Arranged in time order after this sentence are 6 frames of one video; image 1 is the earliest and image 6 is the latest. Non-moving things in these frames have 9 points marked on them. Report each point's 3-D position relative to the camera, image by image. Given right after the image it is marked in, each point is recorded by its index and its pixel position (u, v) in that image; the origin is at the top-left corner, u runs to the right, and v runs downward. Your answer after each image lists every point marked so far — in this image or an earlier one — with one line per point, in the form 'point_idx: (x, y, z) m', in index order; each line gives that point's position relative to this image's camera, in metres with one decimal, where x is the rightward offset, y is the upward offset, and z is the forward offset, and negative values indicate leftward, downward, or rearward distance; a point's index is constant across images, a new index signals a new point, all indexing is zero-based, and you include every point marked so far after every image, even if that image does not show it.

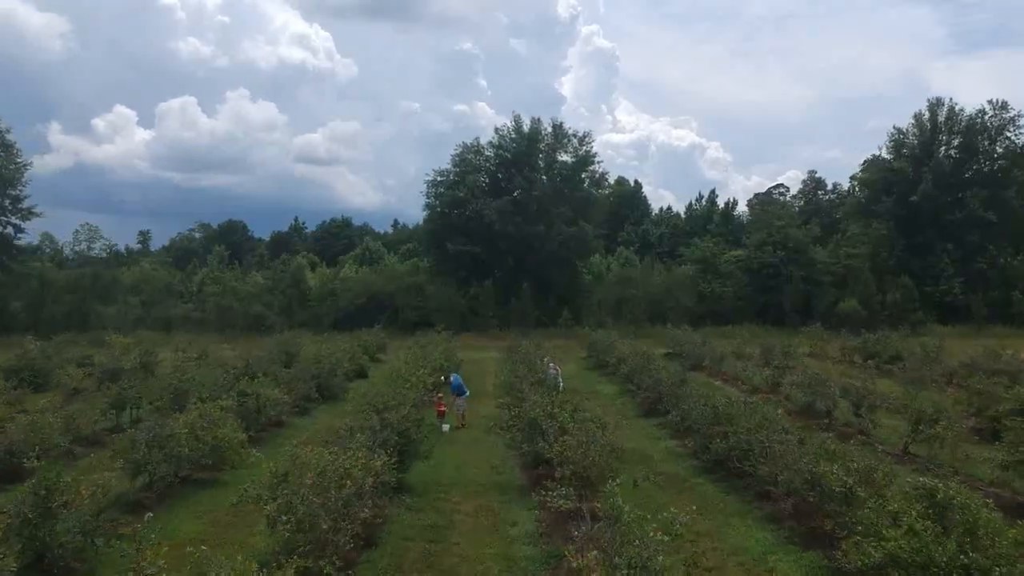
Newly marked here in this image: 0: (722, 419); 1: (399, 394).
0: (+2.5, -1.6, +12.0) m
1: (-1.5, -1.4, +13.4) m
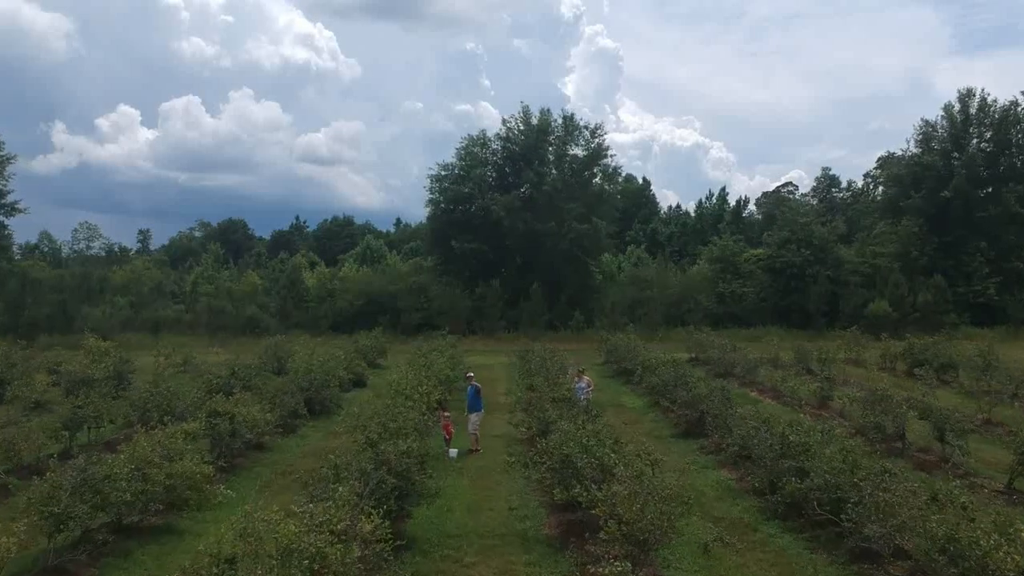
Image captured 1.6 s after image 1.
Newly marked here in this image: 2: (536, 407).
0: (+2.8, -1.6, +9.8) m
1: (-1.3, -1.4, +11.2) m
2: (+0.3, -1.6, +13.0) m
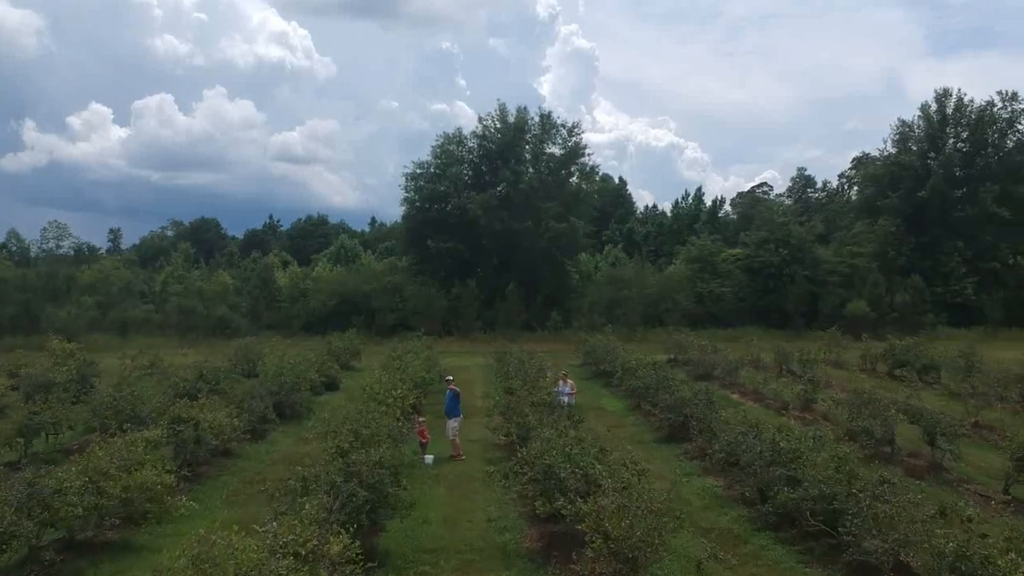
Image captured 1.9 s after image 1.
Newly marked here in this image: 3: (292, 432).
0: (+2.6, -1.6, +9.4) m
1: (-1.5, -1.4, +10.7) m
2: (0.0, -1.6, +12.5) m
3: (-3.3, -2.2, +15.0) m
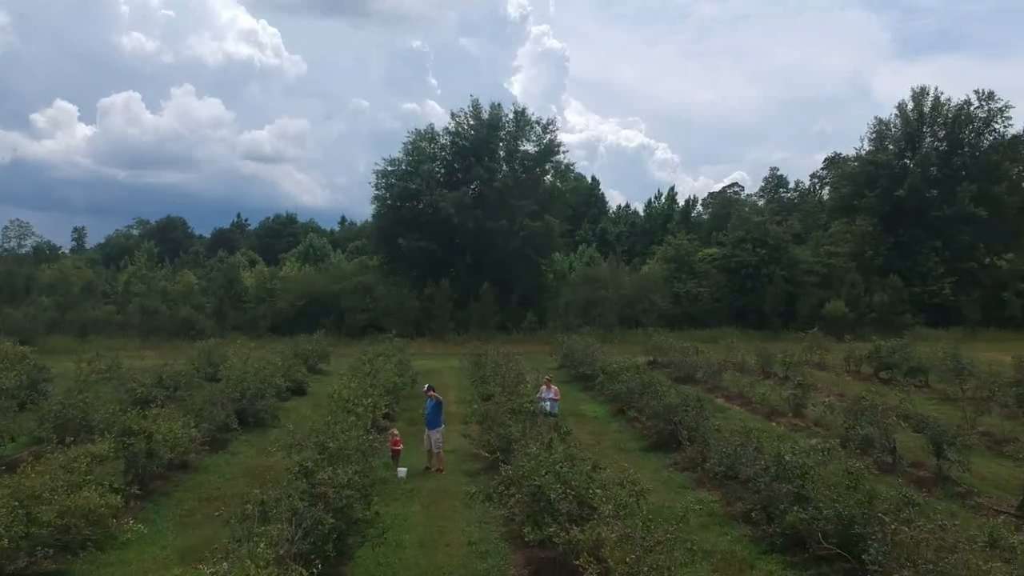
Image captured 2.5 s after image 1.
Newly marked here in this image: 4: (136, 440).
0: (+2.4, -1.6, +8.6) m
1: (-1.7, -1.4, +9.8) m
2: (-0.2, -1.6, +11.7) m
3: (-3.6, -2.2, +14.0) m
4: (-3.9, -1.6, +10.5) m
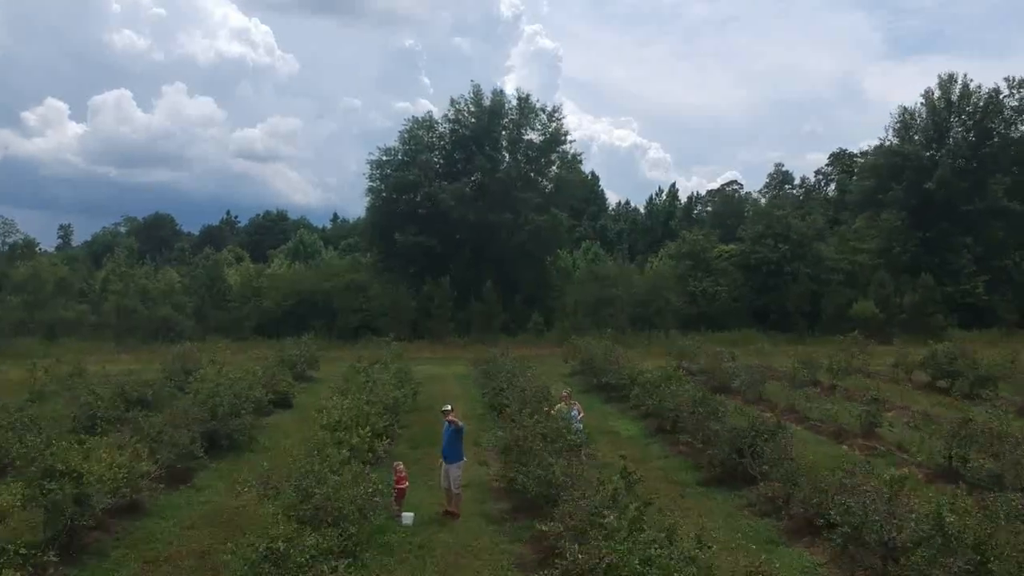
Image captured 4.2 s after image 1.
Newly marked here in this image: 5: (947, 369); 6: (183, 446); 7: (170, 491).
0: (+2.8, -1.6, +6.2) m
1: (-1.3, -1.4, +7.3) m
2: (+0.1, -1.5, +9.2) m
3: (-3.3, -2.1, +11.5) m
4: (-3.6, -1.6, +8.0) m
5: (+8.2, -1.5, +18.7) m
6: (-3.6, -1.7, +11.0) m
7: (-3.6, -2.1, +10.4) m
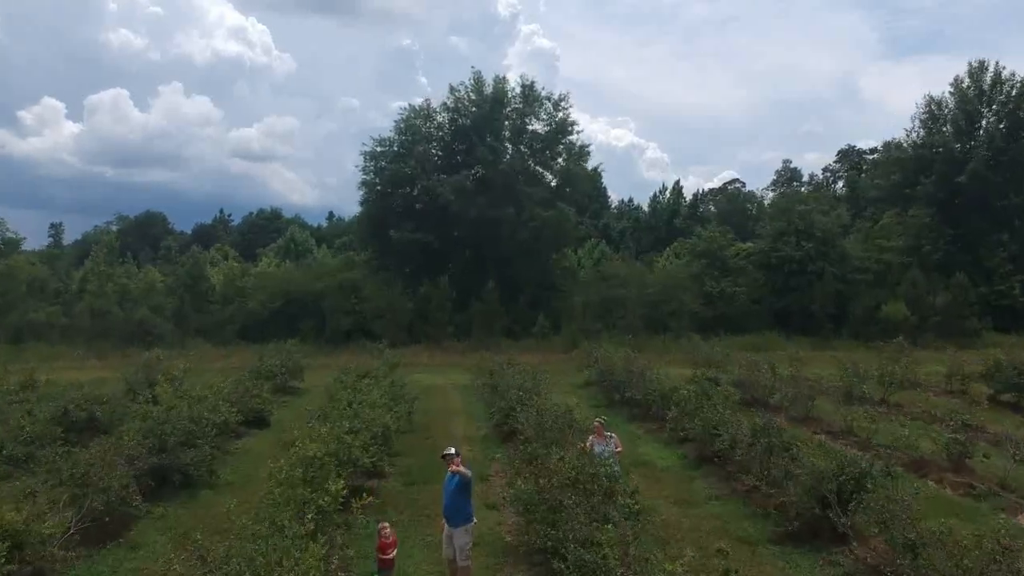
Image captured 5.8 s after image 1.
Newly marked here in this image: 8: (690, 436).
0: (+3.0, -1.6, +3.8) m
1: (-1.2, -1.4, +5.0) m
2: (+0.3, -1.6, +6.9) m
3: (-3.1, -2.1, +9.2) m
4: (-3.4, -1.6, +5.6) m
5: (+8.3, -1.5, +16.4) m
6: (-3.5, -1.8, +8.7) m
7: (-3.4, -2.1, +8.0) m
8: (+2.2, -1.8, +12.2) m
